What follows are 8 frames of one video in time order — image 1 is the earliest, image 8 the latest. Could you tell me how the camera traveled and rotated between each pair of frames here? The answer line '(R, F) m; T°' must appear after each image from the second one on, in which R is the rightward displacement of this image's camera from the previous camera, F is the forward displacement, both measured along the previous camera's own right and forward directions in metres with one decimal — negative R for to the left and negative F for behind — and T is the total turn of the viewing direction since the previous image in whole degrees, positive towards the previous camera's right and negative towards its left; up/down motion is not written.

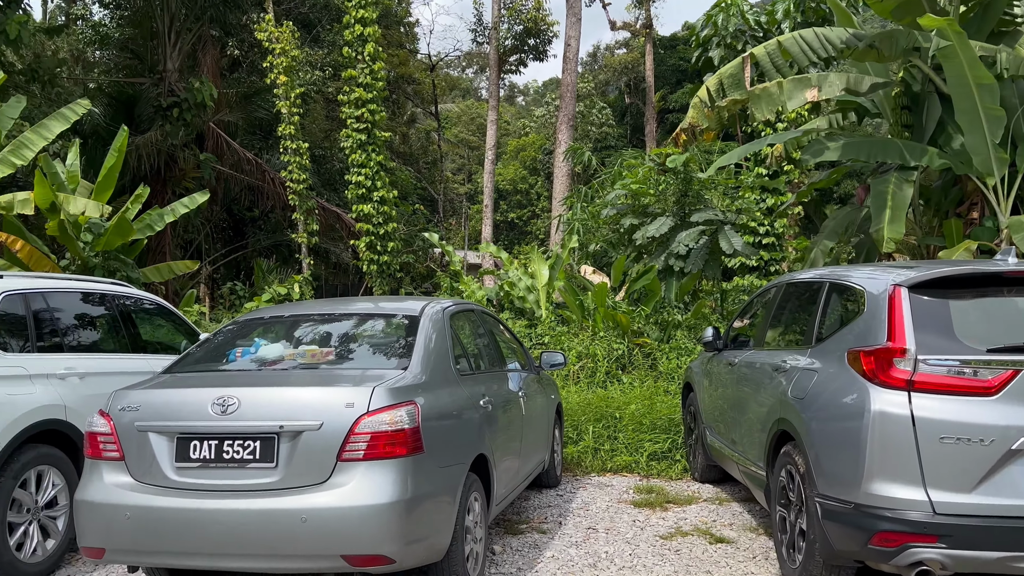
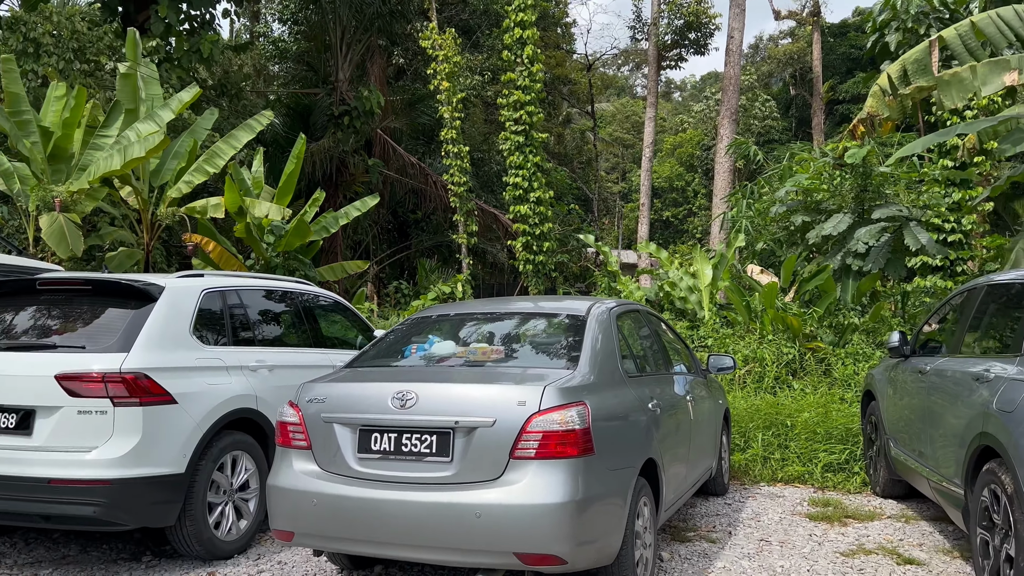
(-0.1, 0.0) m; -11°
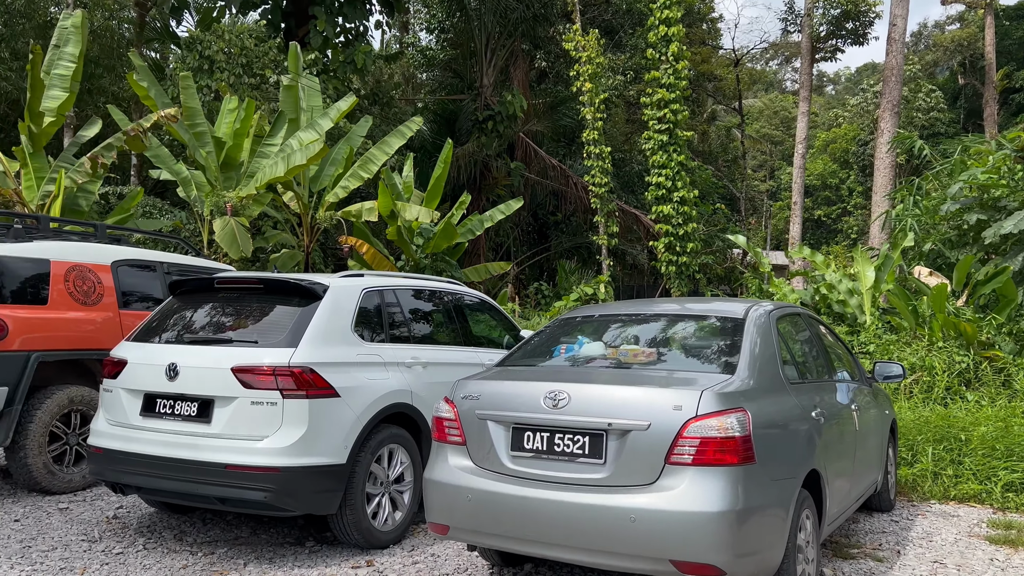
(-0.1, 0.0) m; -10°
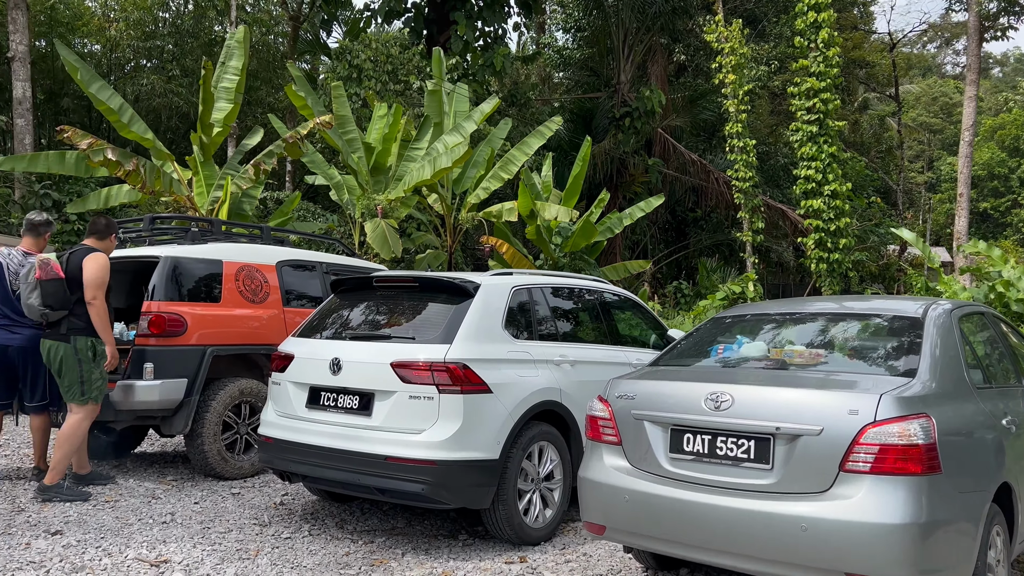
(-0.1, 0.0) m; -9°
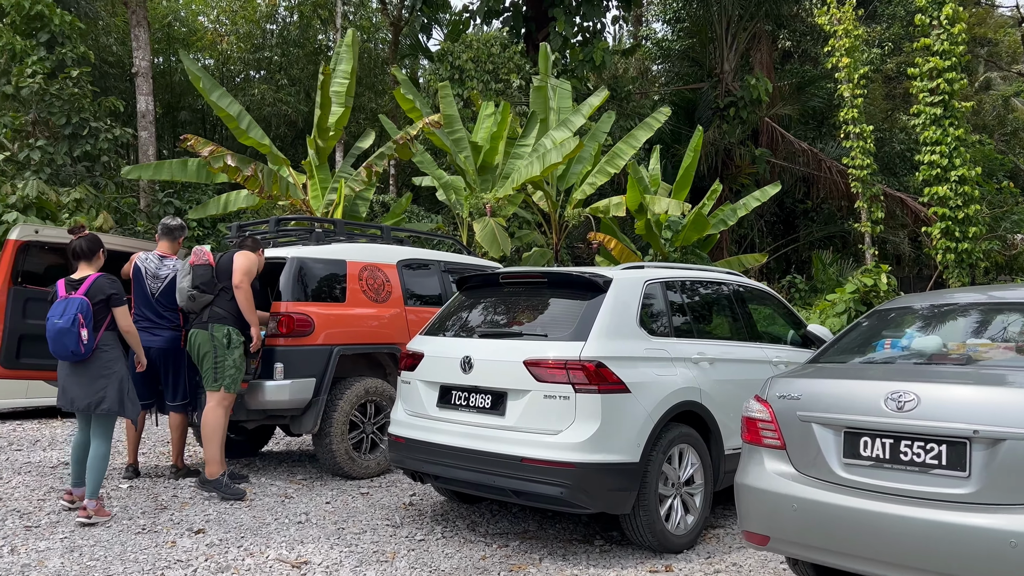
(-0.2, +0.2) m; -7°
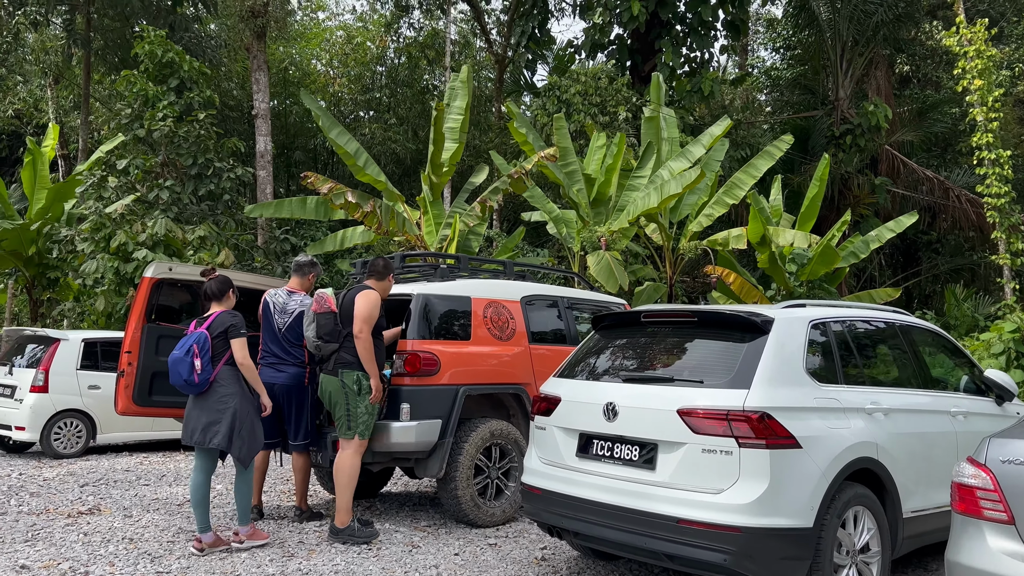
(-0.3, +0.3) m; -7°
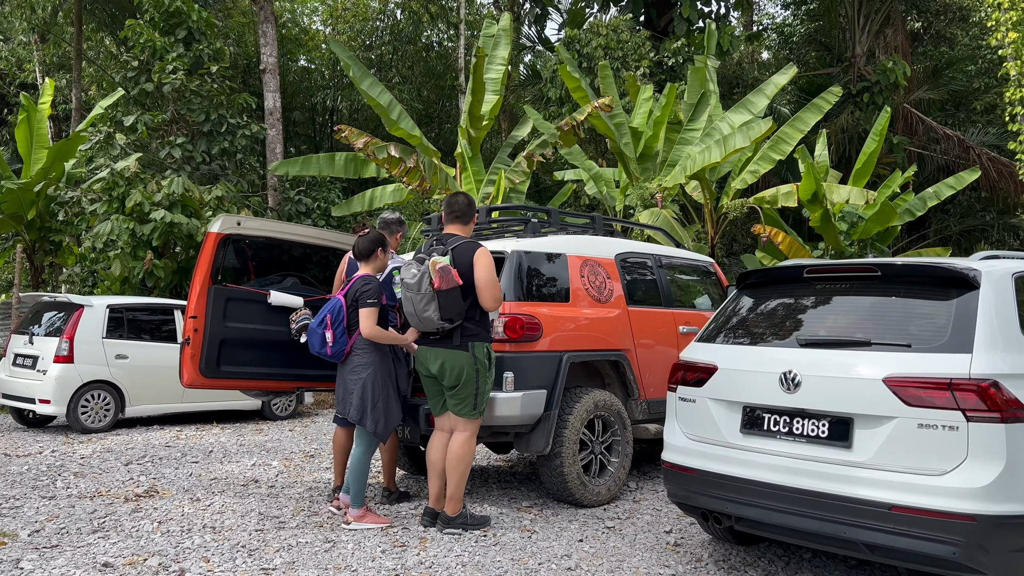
(-0.8, +0.6) m; +1°
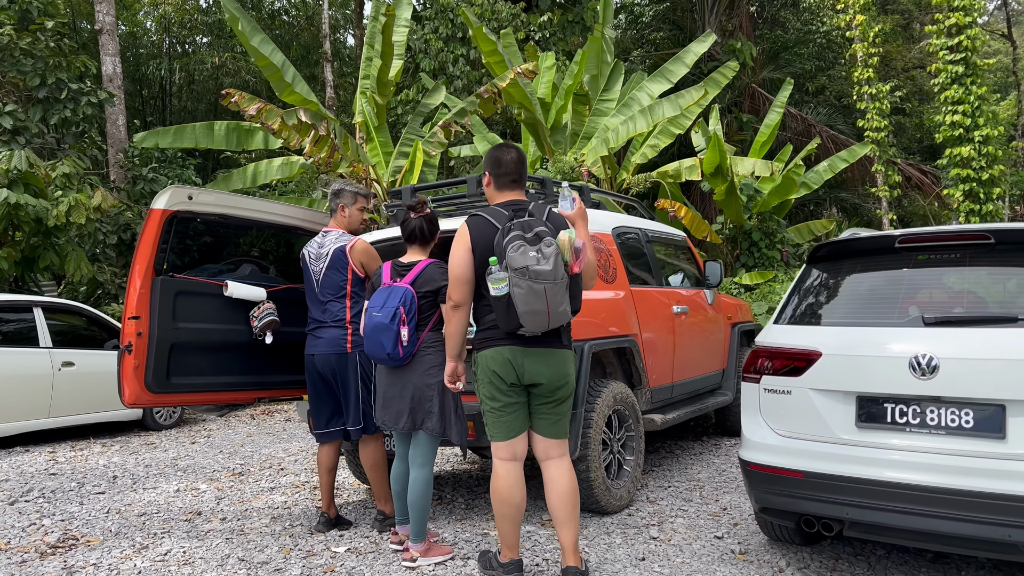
(-1.0, +0.8) m; +11°
